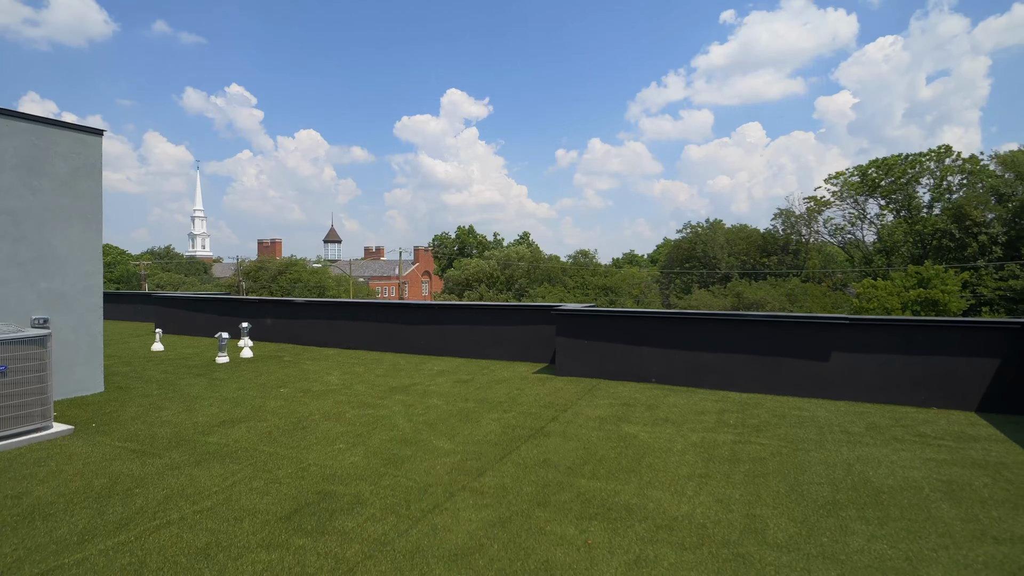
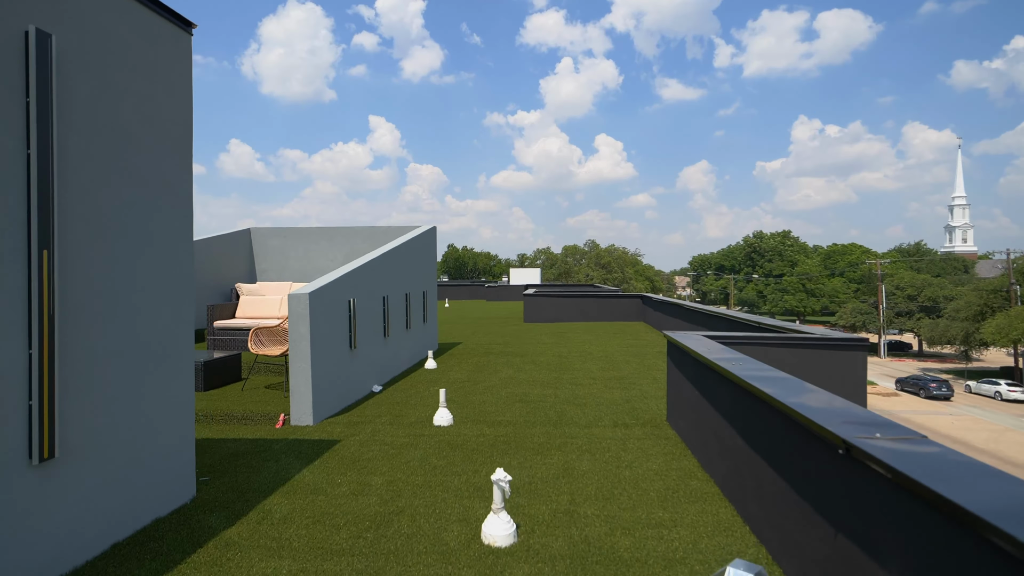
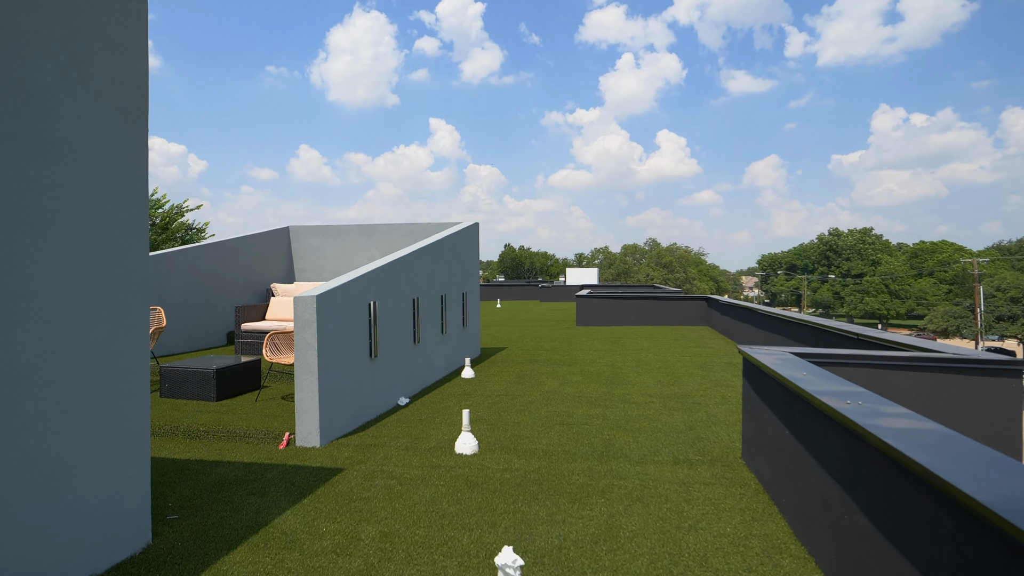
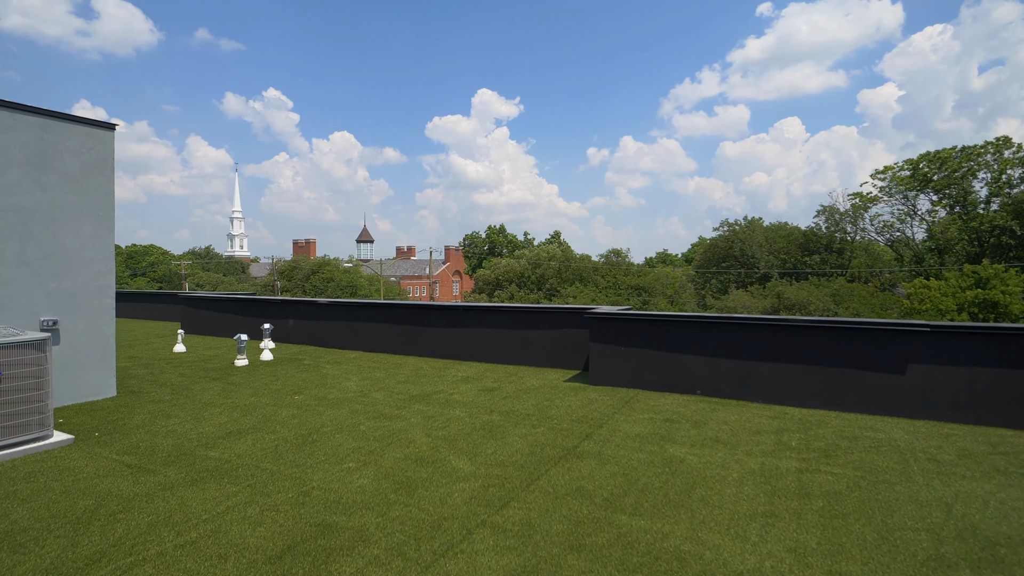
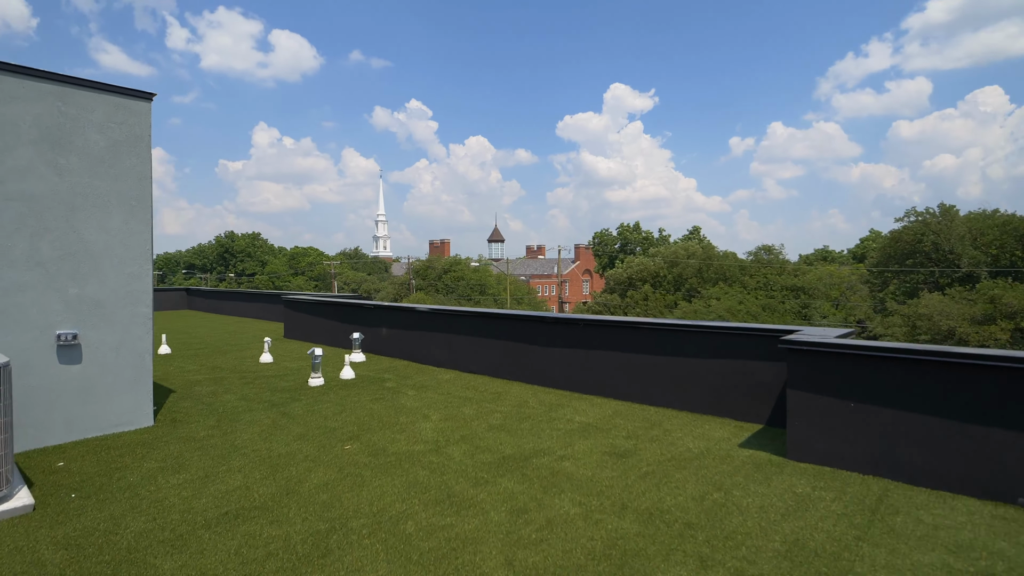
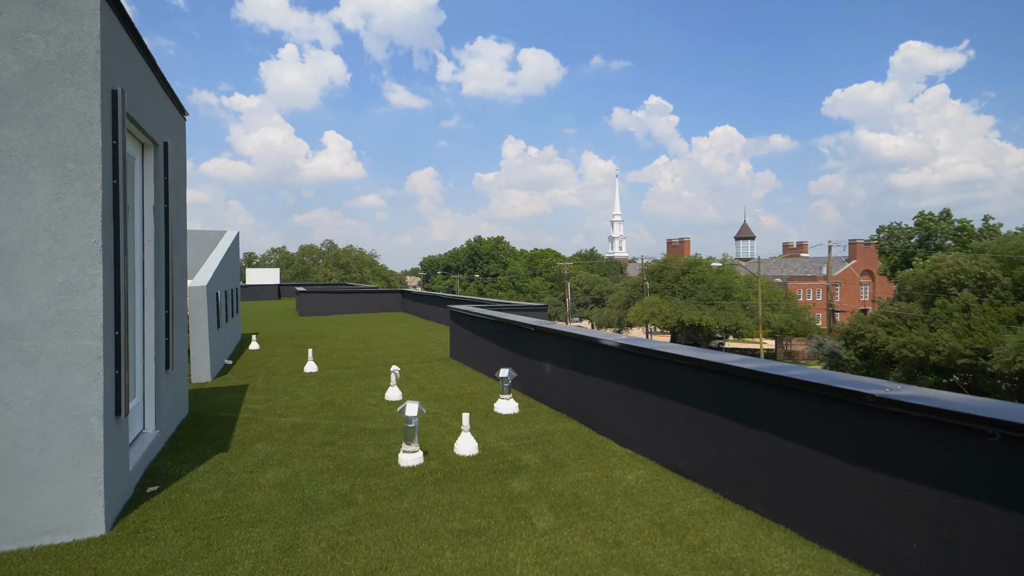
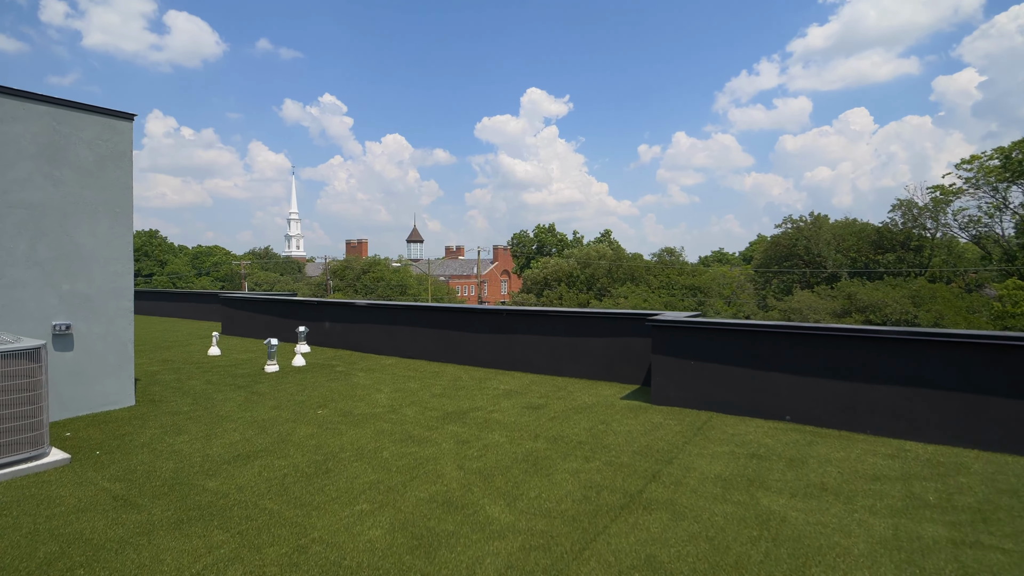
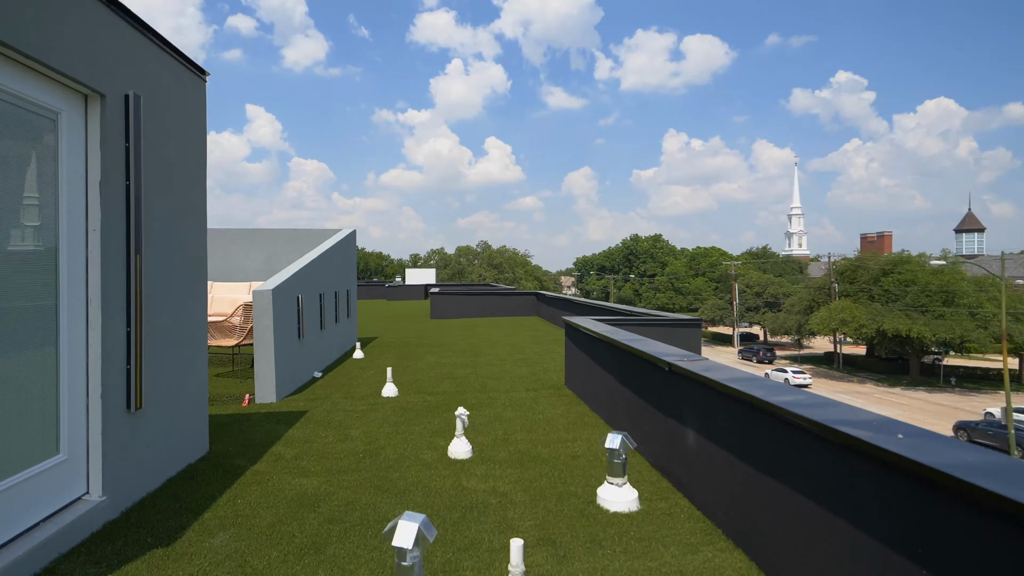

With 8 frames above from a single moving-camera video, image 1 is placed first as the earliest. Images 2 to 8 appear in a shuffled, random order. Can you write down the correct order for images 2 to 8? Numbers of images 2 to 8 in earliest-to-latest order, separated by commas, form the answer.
4, 7, 5, 6, 8, 2, 3
